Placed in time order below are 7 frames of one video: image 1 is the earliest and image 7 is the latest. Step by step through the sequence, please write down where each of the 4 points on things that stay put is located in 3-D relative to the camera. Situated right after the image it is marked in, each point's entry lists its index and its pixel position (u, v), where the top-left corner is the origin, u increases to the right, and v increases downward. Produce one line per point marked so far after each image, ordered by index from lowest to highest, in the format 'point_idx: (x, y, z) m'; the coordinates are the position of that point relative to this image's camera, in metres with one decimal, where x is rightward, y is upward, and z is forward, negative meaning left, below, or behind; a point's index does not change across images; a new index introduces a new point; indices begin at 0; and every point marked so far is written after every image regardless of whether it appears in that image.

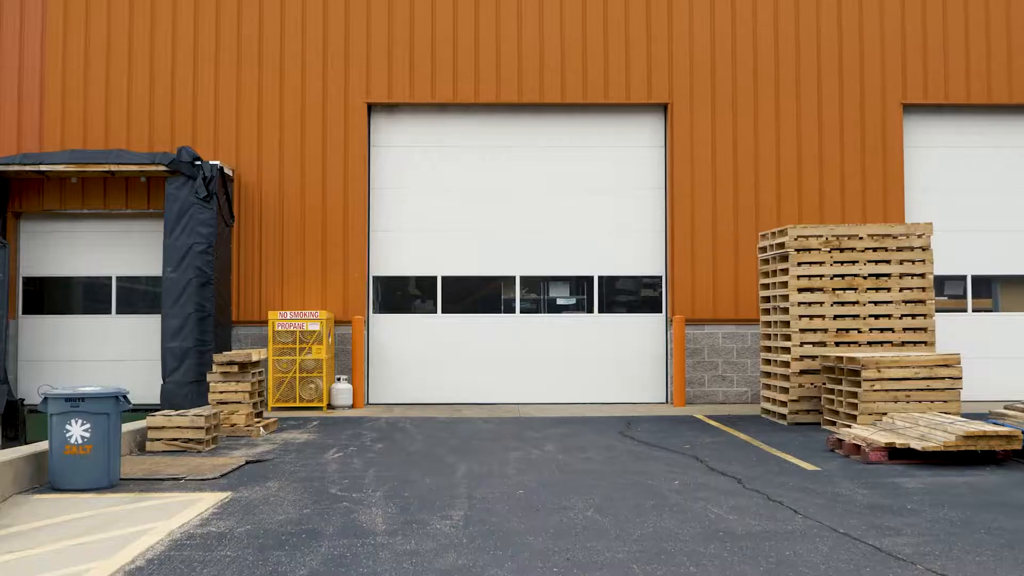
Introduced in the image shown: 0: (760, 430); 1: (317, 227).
0: (+2.4, -1.4, +10.8) m
1: (-2.4, +0.8, +14.0) m
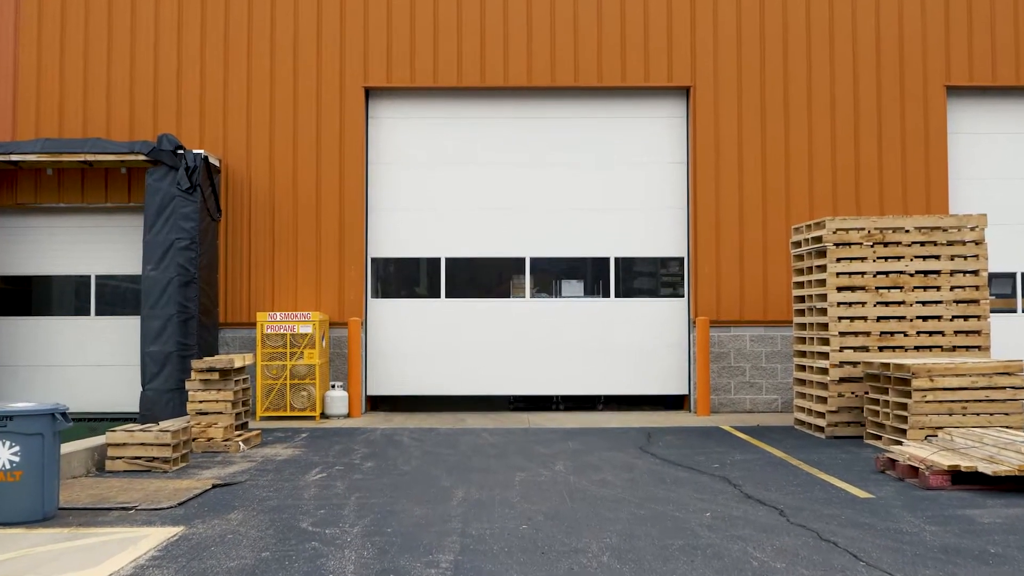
0: (+2.4, -1.4, +9.7) m
1: (-2.3, +0.8, +13.0) m
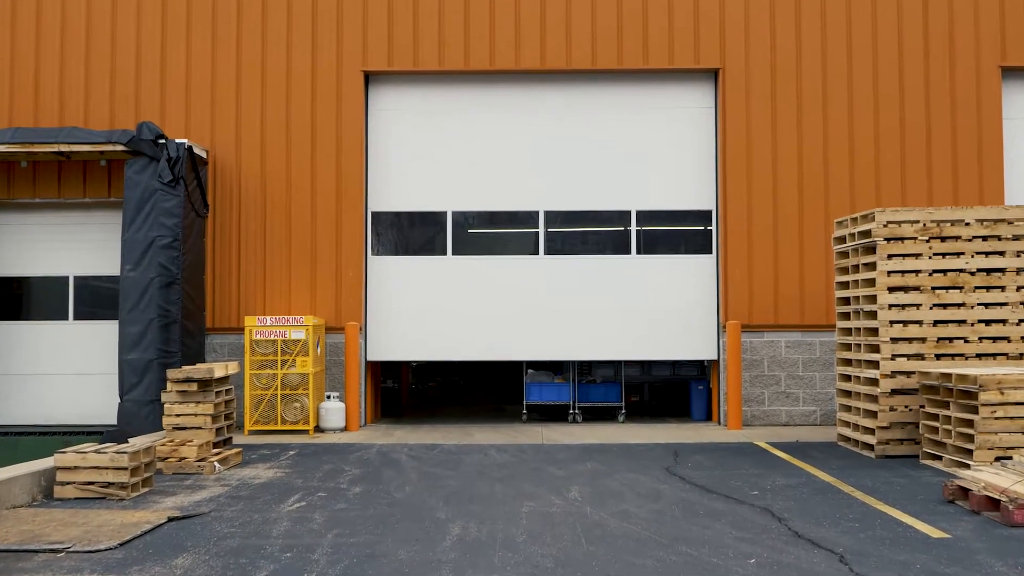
0: (+2.5, -1.4, +8.5) m
1: (-2.2, +0.7, +11.9) m
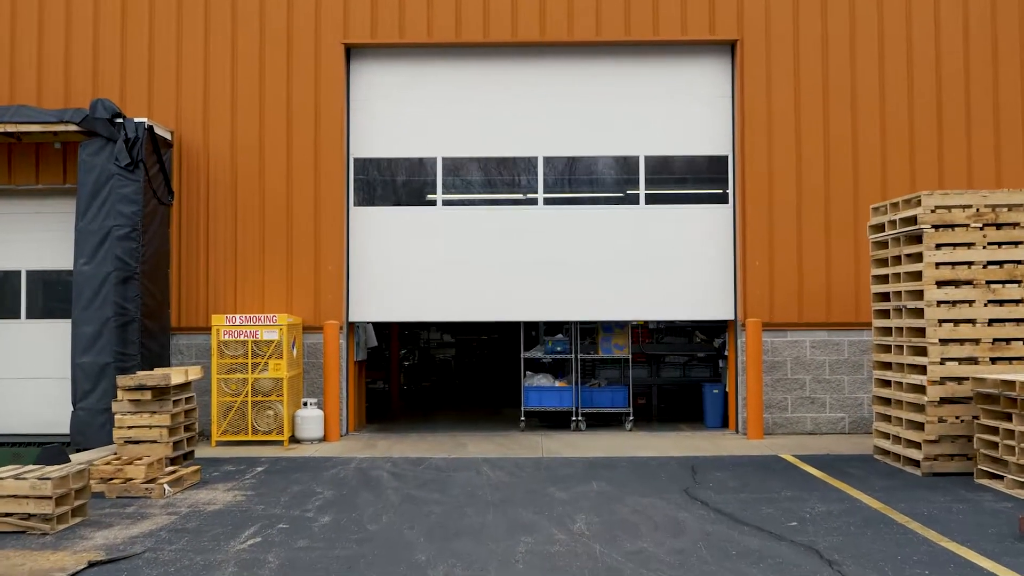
0: (+2.5, -1.3, +7.4) m
1: (-2.2, +0.8, +10.8) m
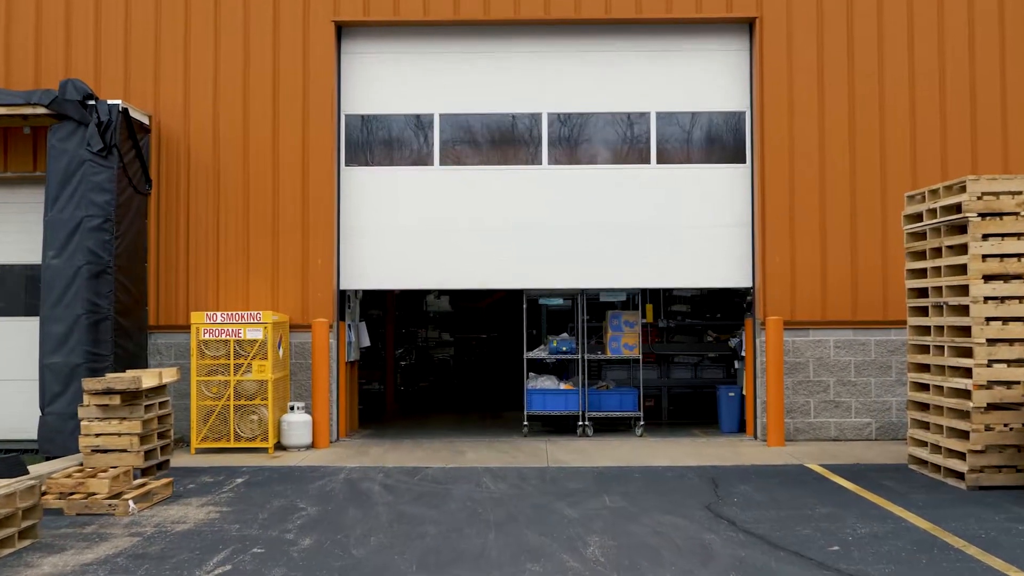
0: (+2.5, -1.3, +6.7) m
1: (-2.2, +0.8, +10.1) m
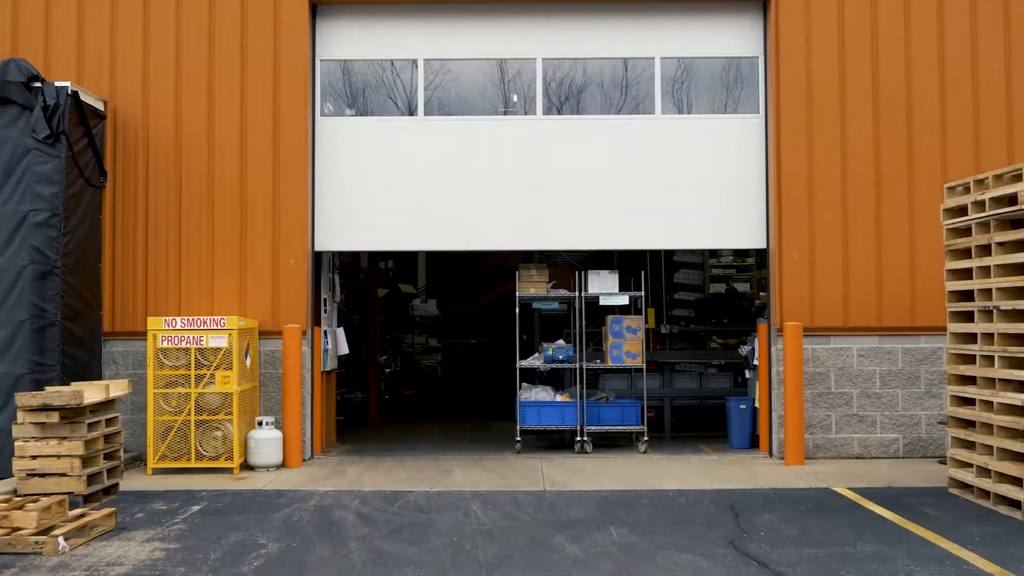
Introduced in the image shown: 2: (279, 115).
0: (+2.5, -1.3, +5.8) m
1: (-2.3, +0.8, +9.2) m
2: (-1.9, +1.3, +9.2) m
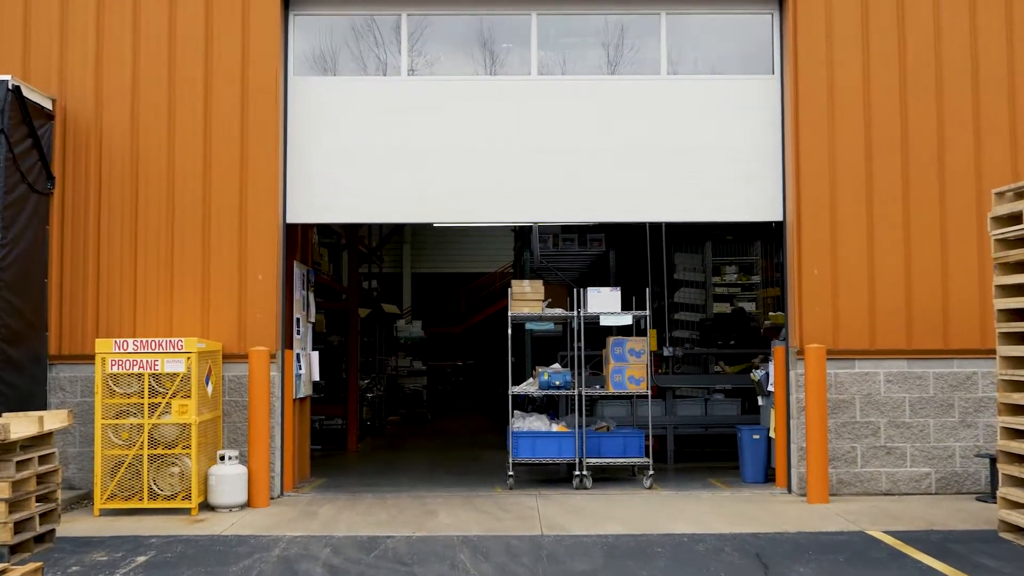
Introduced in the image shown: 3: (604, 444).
0: (+2.4, -1.4, +5.0) m
1: (-2.3, +0.7, +8.3) m
2: (-2.0, +1.2, +8.3) m
3: (+0.7, -1.2, +8.9) m
